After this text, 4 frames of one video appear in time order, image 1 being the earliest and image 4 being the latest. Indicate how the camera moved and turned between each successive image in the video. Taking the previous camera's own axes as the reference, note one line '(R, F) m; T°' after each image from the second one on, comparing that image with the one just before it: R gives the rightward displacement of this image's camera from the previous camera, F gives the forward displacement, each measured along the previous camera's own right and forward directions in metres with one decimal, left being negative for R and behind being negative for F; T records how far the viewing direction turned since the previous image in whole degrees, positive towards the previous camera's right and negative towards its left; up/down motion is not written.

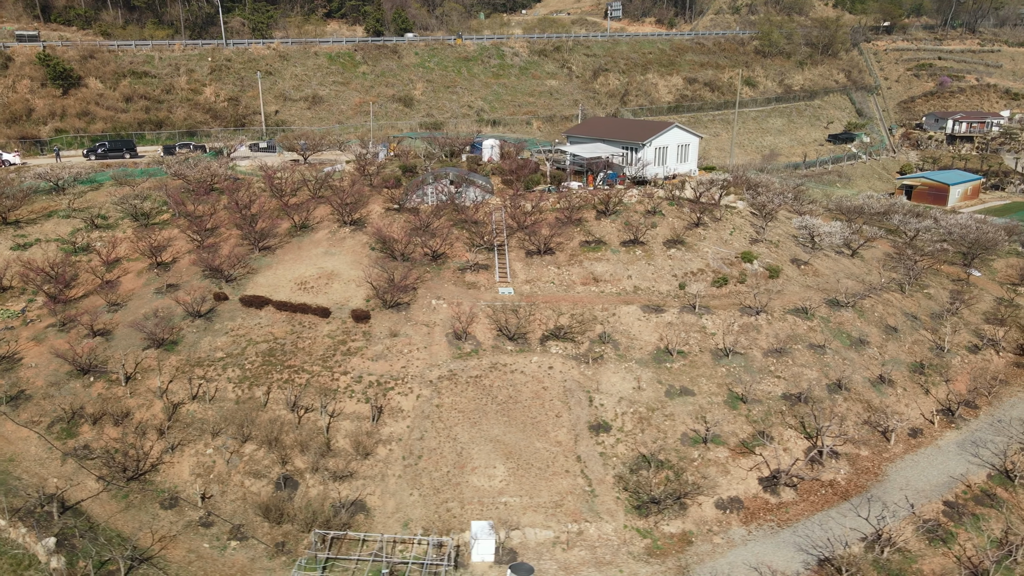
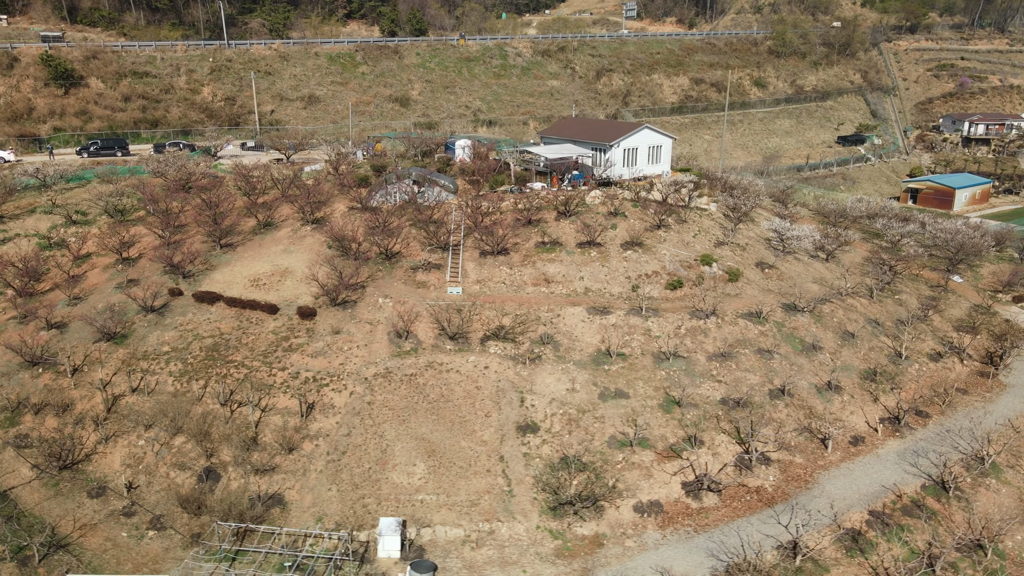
(+2.3, 0.0) m; -2°
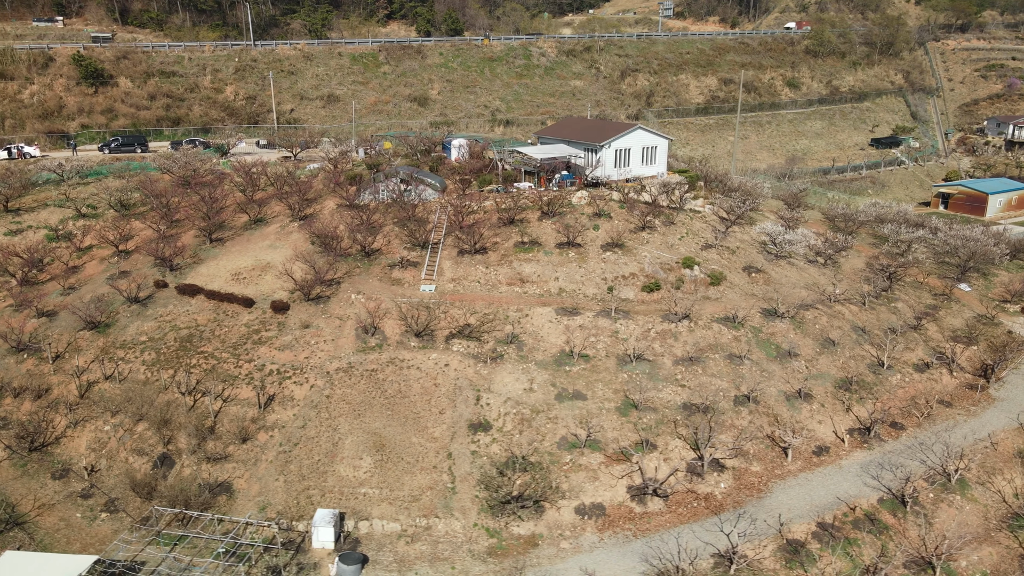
(+2.1, 0.0) m; -4°
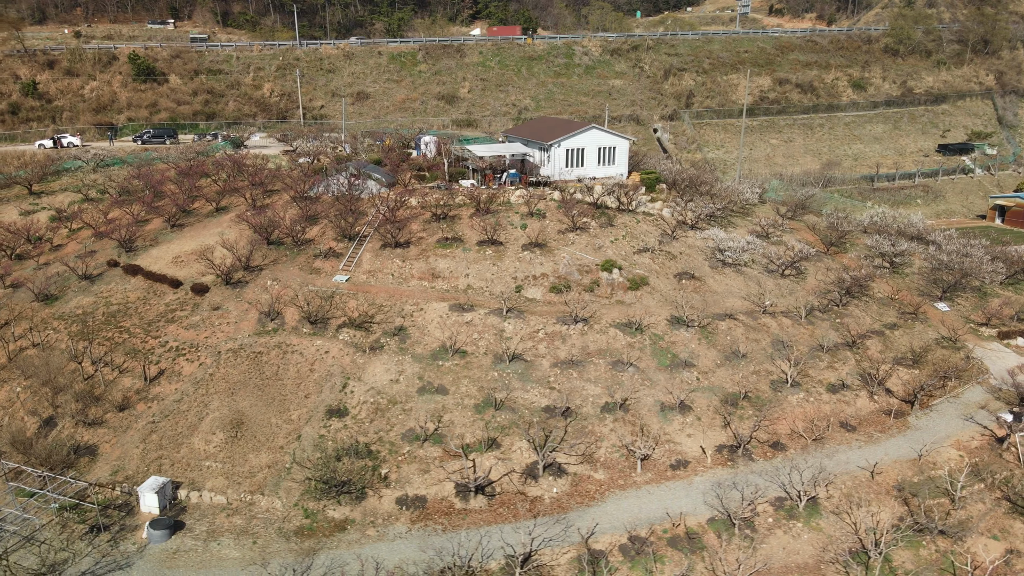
(+5.9, +0.2) m; -8°
